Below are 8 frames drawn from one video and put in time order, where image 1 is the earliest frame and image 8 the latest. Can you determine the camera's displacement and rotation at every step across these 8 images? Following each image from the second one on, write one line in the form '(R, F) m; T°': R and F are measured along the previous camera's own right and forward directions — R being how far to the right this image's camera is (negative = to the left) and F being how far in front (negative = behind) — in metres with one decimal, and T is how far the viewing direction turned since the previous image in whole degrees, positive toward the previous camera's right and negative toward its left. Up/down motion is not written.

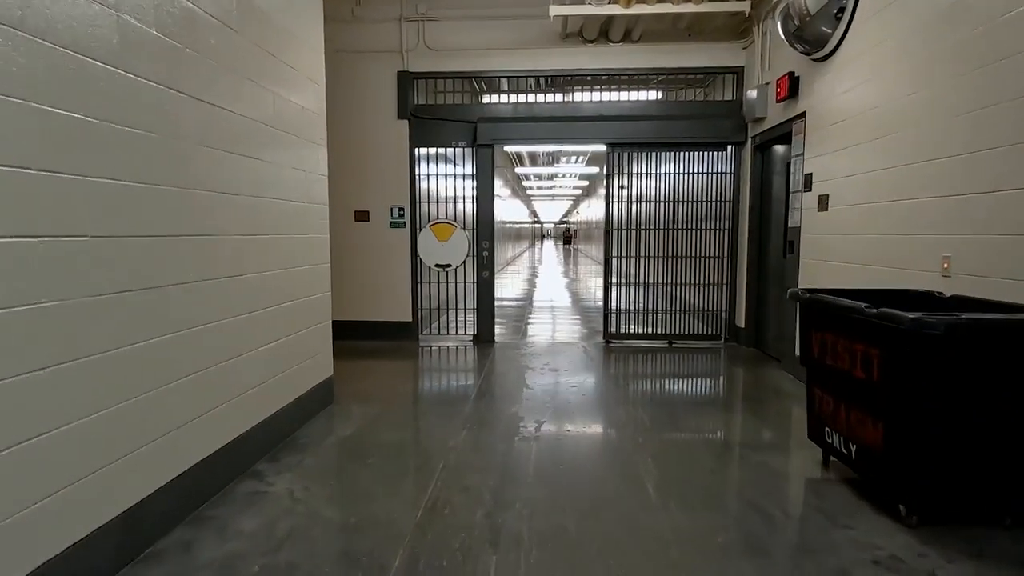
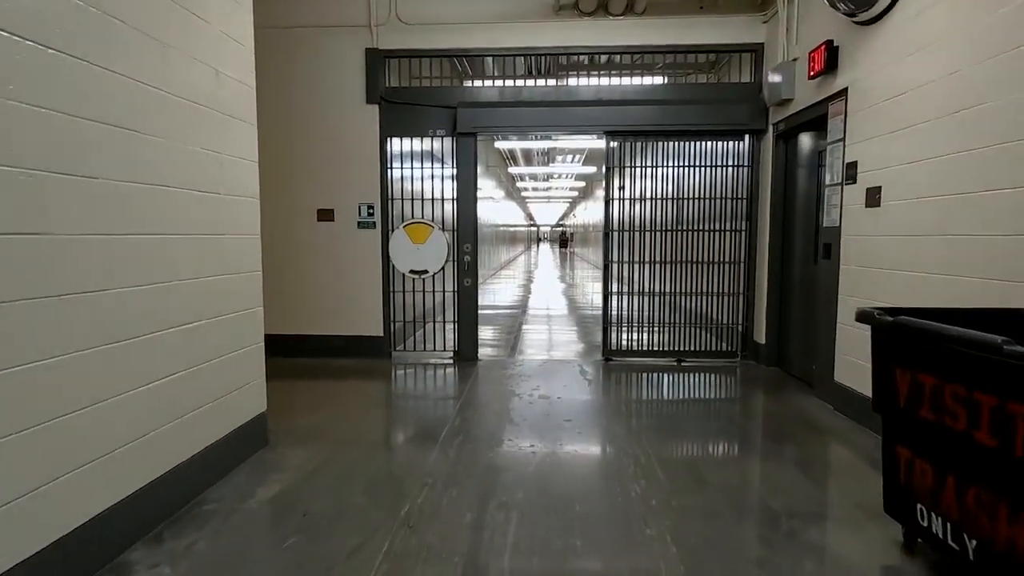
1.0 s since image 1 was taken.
(+0.1, +0.9) m; 0°
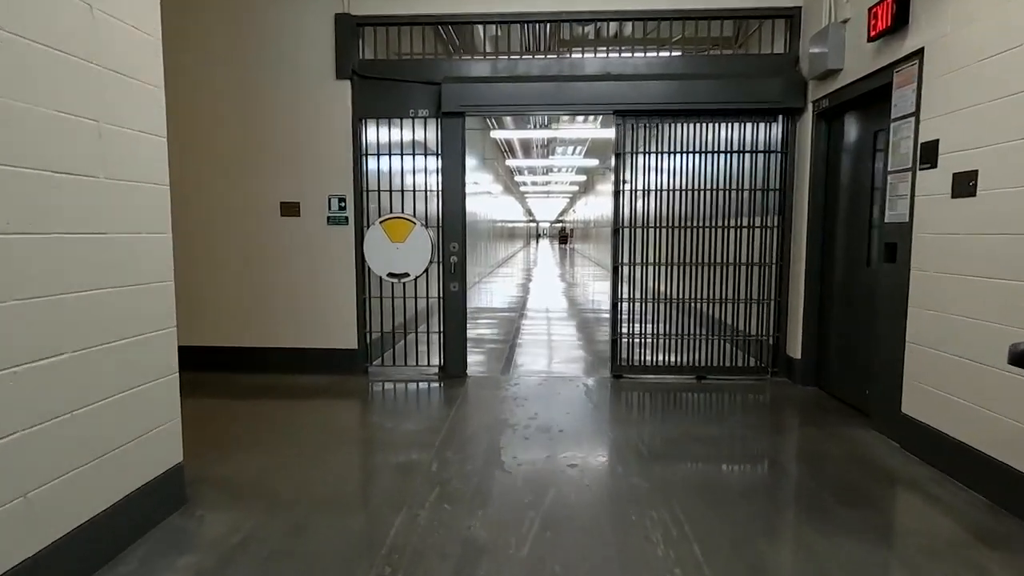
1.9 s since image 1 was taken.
(0.0, +0.8) m; 0°
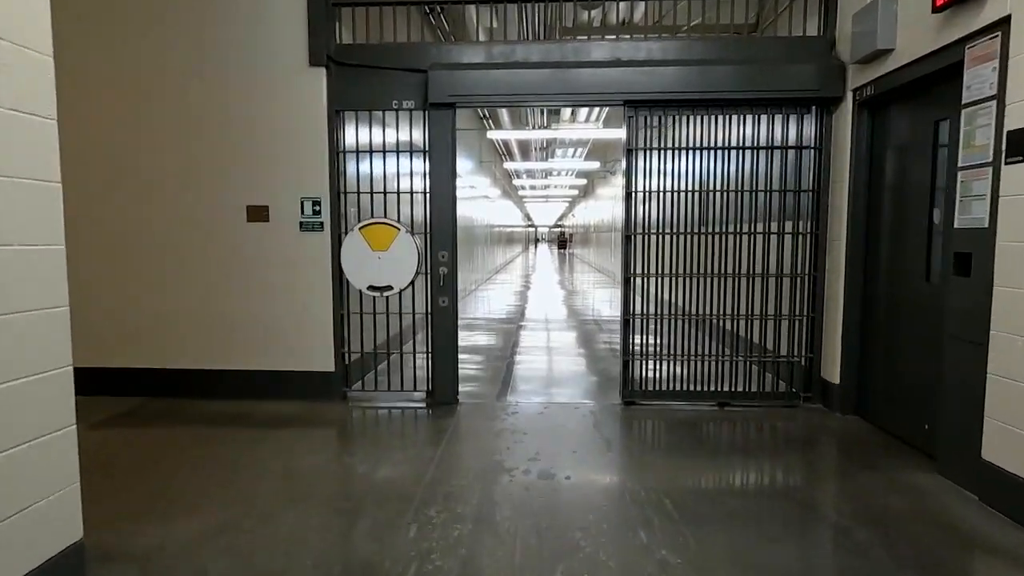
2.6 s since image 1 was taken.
(0.0, +0.6) m; 0°
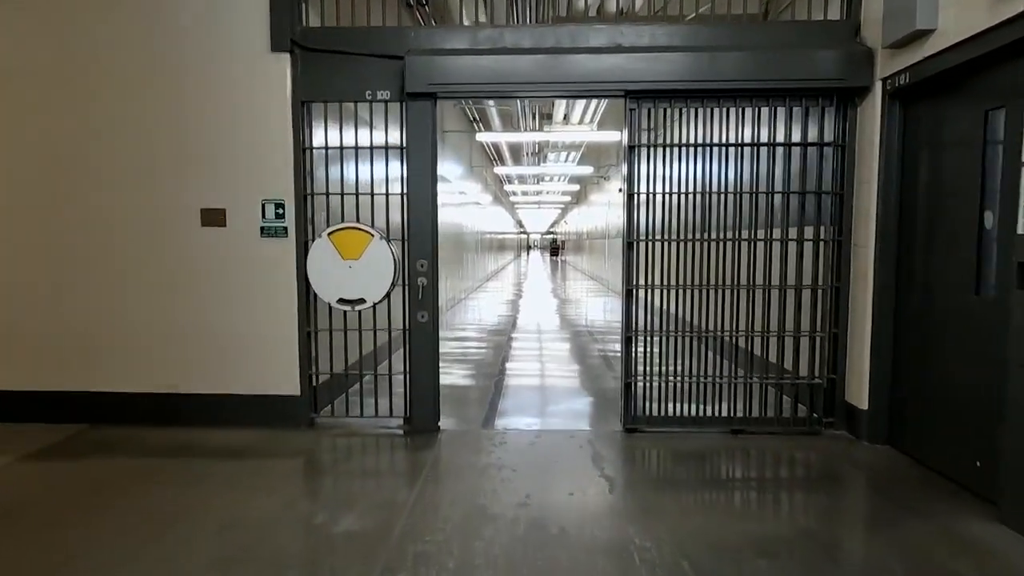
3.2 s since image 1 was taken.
(0.0, +0.5) m; +1°
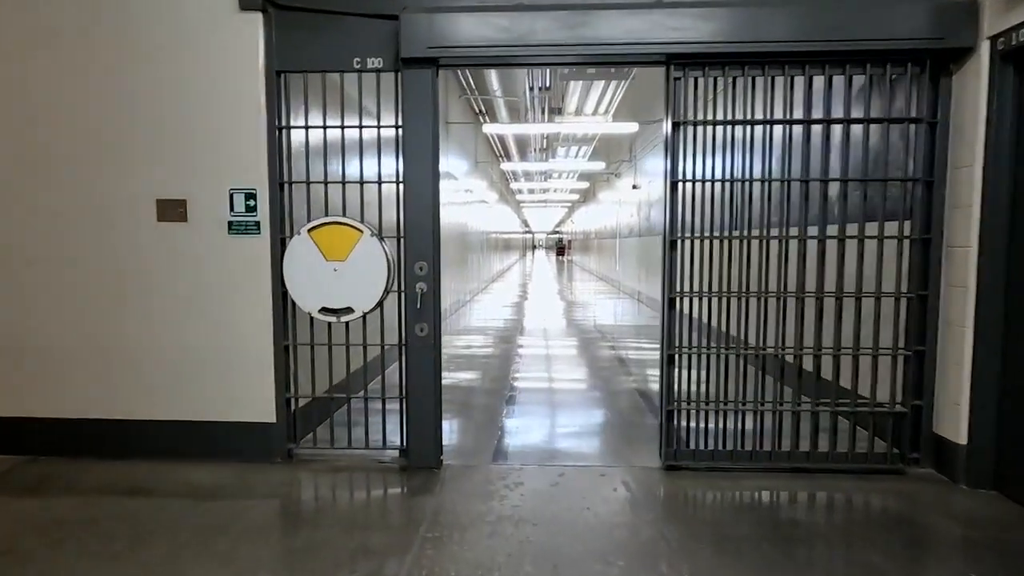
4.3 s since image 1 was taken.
(-0.1, +0.7) m; 0°
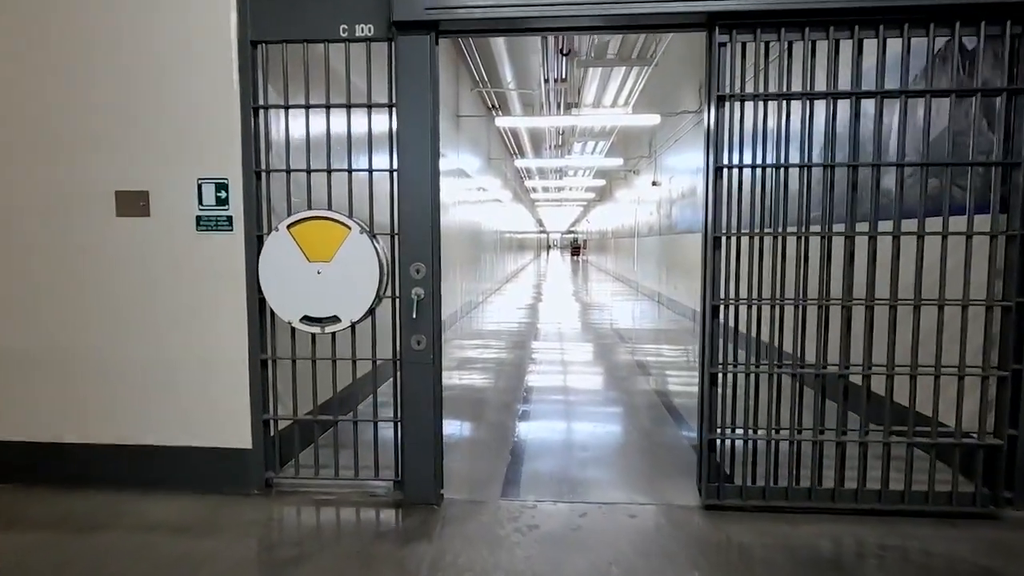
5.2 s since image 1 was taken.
(0.0, +0.5) m; -1°
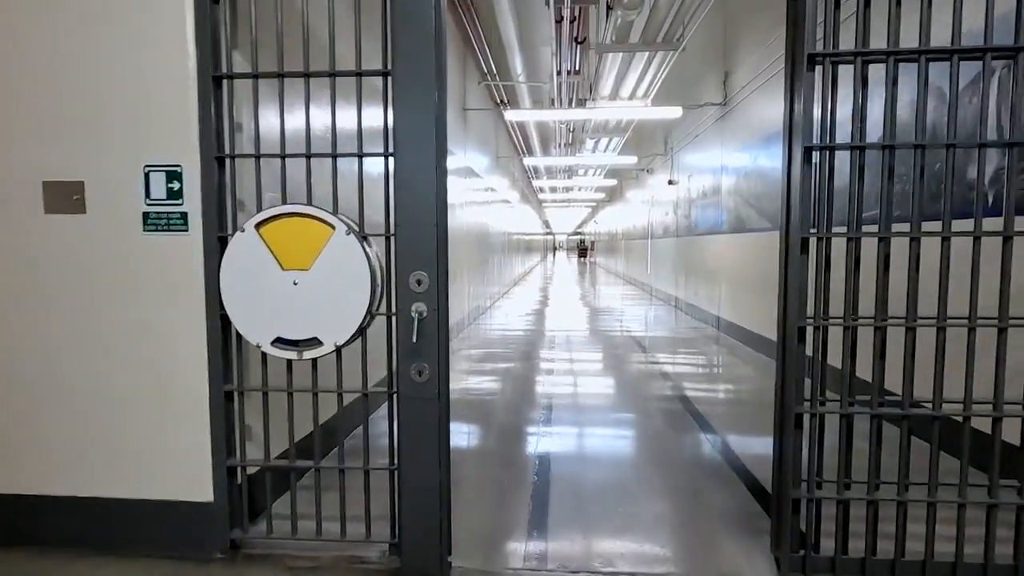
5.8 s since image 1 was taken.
(-0.1, +0.6) m; -1°
